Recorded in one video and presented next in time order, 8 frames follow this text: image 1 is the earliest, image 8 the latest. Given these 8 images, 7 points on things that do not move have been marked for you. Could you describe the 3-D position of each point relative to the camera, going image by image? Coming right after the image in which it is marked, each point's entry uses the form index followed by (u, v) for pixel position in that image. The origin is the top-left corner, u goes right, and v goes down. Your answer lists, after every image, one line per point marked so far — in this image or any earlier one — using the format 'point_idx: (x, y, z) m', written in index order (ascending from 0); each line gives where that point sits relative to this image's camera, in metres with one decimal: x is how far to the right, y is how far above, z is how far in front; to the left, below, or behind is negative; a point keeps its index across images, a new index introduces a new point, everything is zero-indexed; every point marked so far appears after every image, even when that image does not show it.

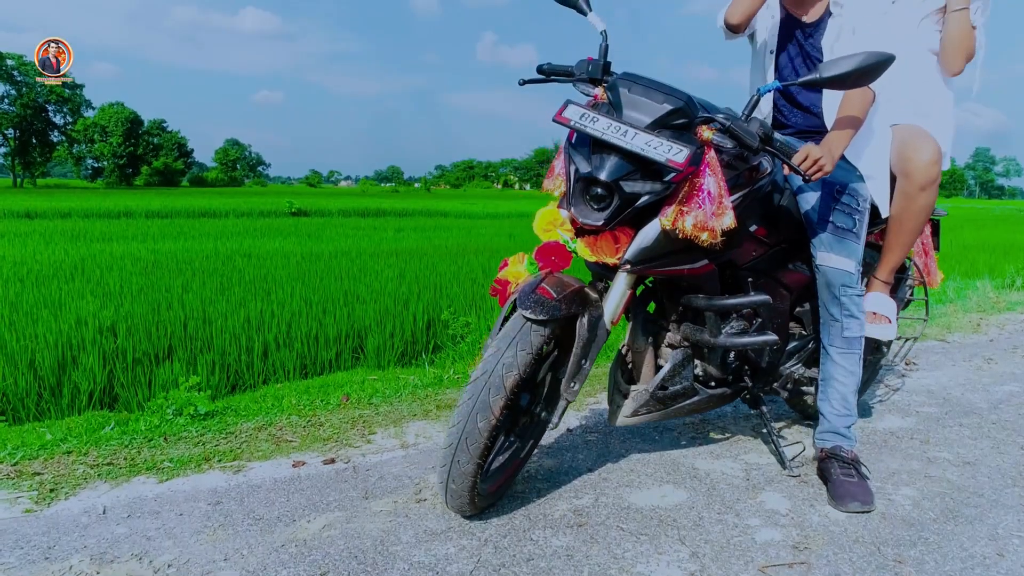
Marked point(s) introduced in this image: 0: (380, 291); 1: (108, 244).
0: (-1.0, 0.0, +5.7) m
1: (-5.6, +0.6, +10.0) m
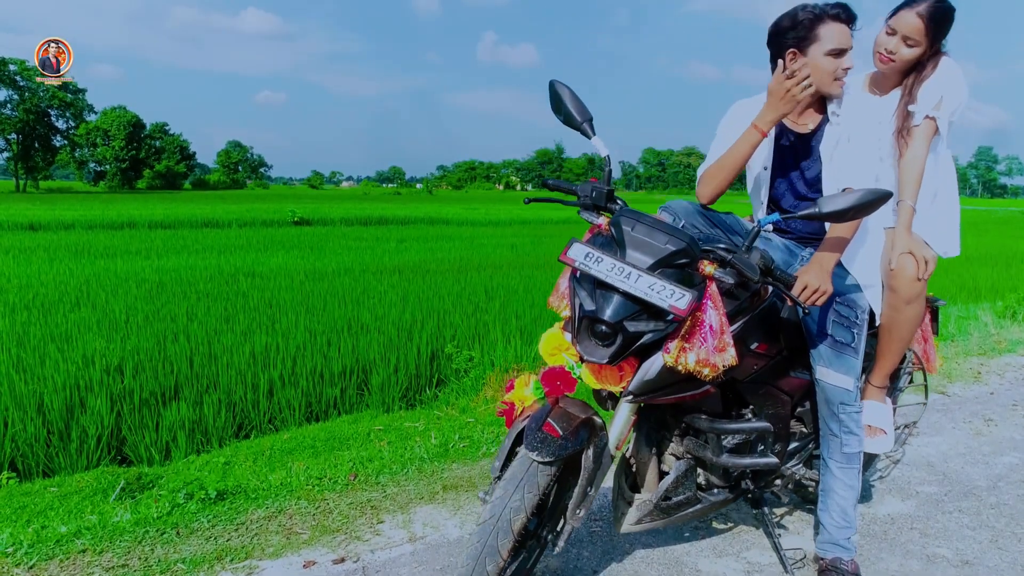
0: (-1.0, -0.2, +5.7) m
1: (-5.5, +0.4, +10.0) m
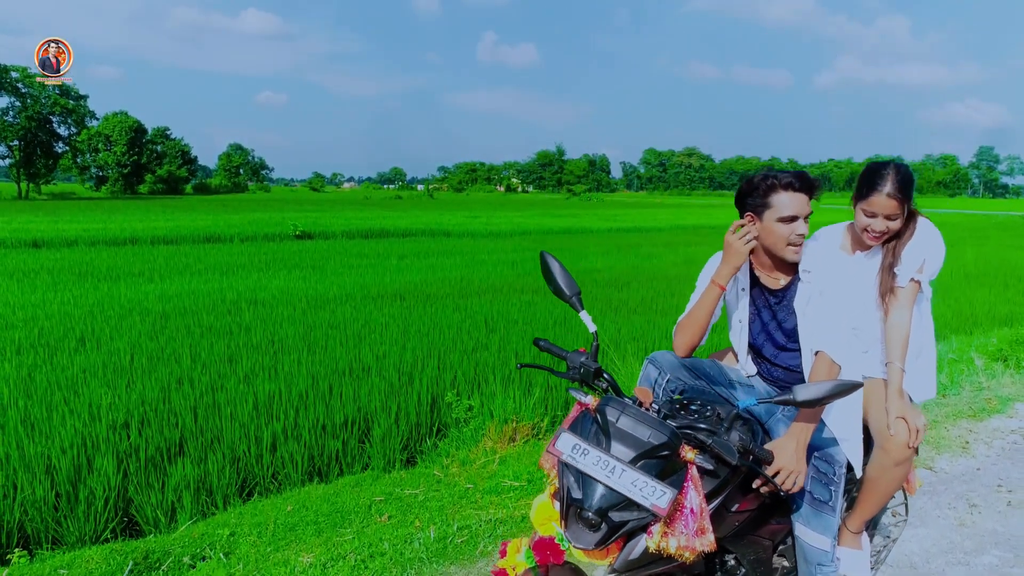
0: (-1.0, -0.5, +5.8) m
1: (-5.5, +0.1, +10.1) m
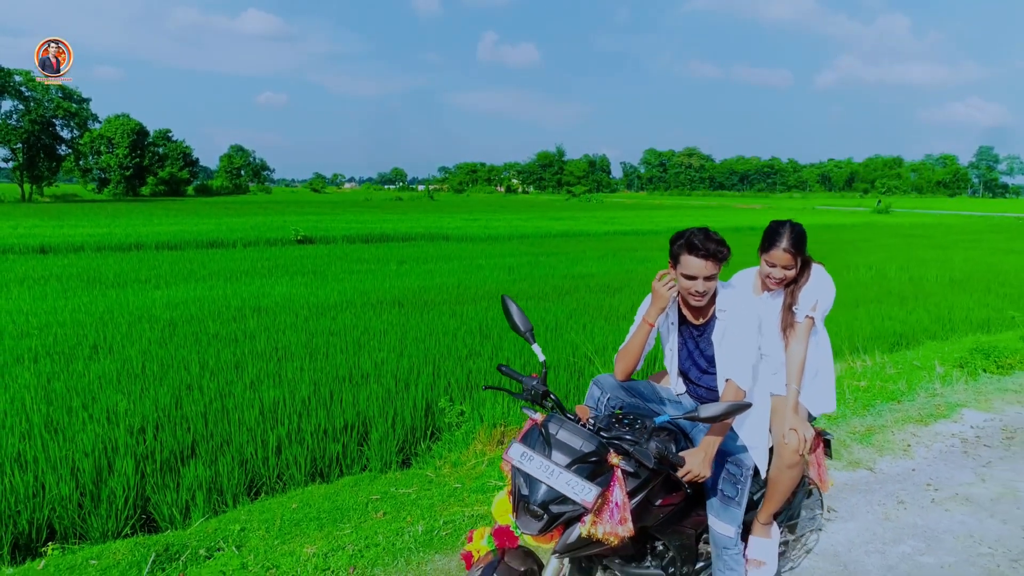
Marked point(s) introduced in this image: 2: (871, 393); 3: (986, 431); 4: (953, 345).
0: (-1.1, -0.6, +6.1) m
1: (-5.6, 0.0, +10.4) m
2: (+2.3, -0.7, +4.7) m
3: (+2.4, -0.7, +3.8) m
4: (+4.0, -0.5, +6.6) m
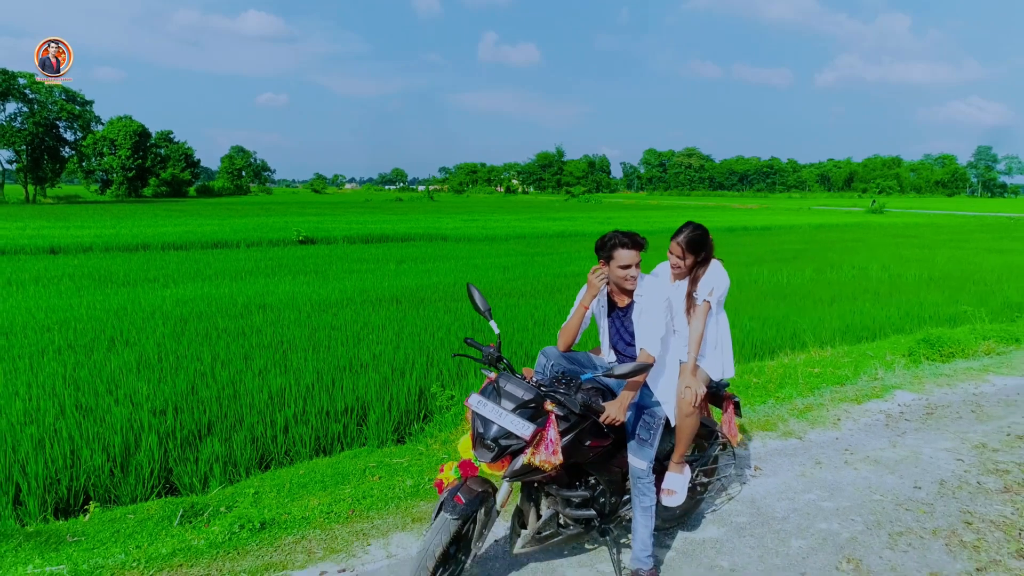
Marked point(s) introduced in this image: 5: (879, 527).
0: (-1.2, -0.6, +6.6) m
1: (-5.7, 0.0, +11.0) m
2: (+2.2, -0.6, +5.2) m
3: (+2.3, -0.7, +4.3) m
4: (+3.9, -0.5, +7.1) m
5: (+1.4, -0.9, +2.7) m
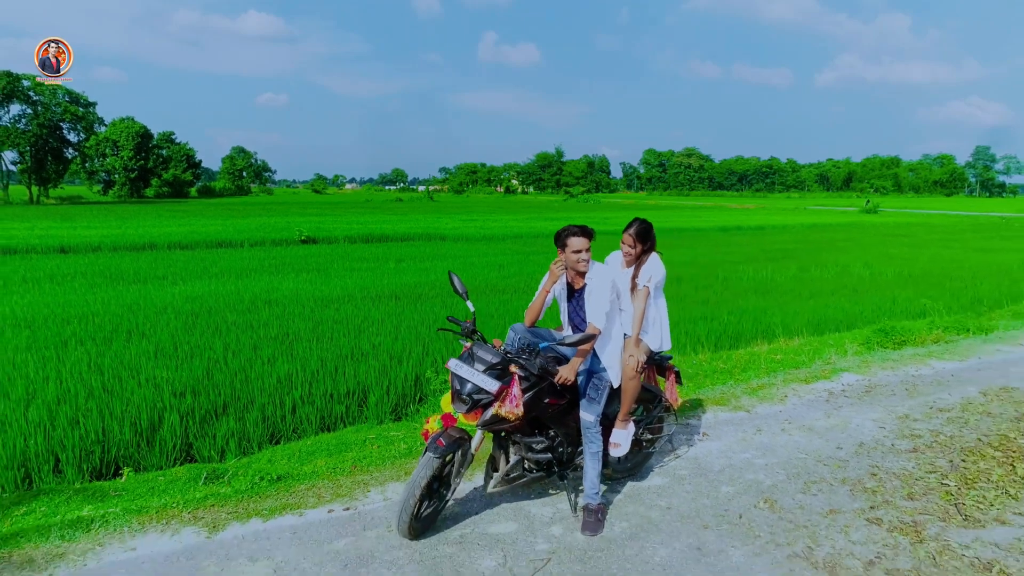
0: (-1.3, -0.5, +7.1) m
1: (-5.8, 0.0, +11.5) m
2: (+2.1, -0.6, +5.7) m
3: (+2.2, -0.6, +4.8) m
4: (+3.8, -0.4, +7.6) m
5: (+1.3, -0.8, +3.2) m
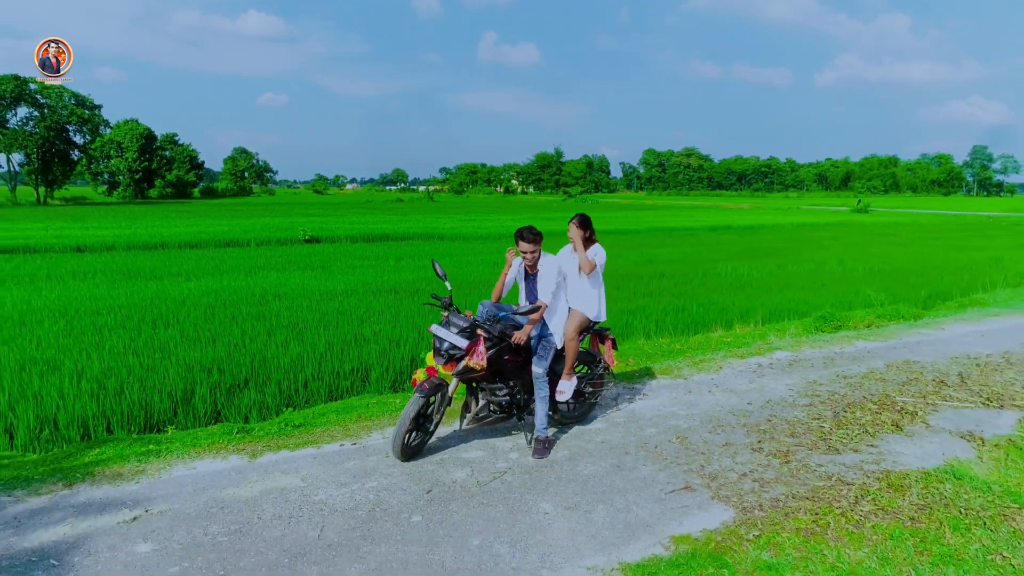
0: (-1.4, -0.5, +8.0) m
1: (-5.9, +0.1, +12.3) m
2: (+1.9, -0.5, +6.5) m
3: (+2.1, -0.6, +5.7) m
4: (+3.6, -0.3, +8.5) m
5: (+1.1, -0.8, +4.1) m
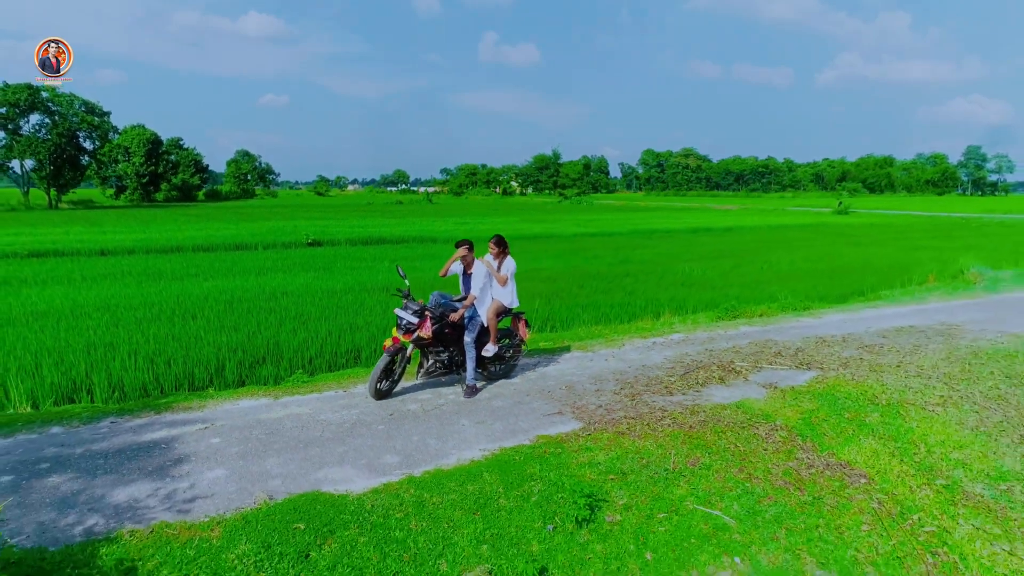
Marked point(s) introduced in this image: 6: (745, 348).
0: (-1.9, -0.4, +9.7) m
1: (-6.4, +0.1, +14.1) m
2: (+1.5, -0.5, +8.3) m
3: (+1.6, -0.5, +7.4) m
4: (+3.2, -0.3, +10.2) m
5: (+0.7, -0.7, +5.9) m
6: (+2.2, -0.6, +6.8) m
